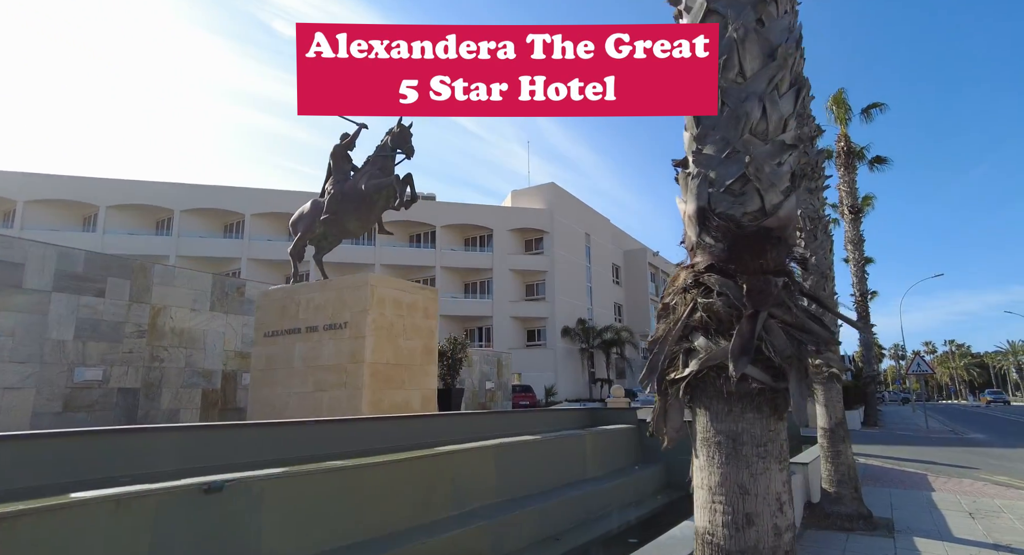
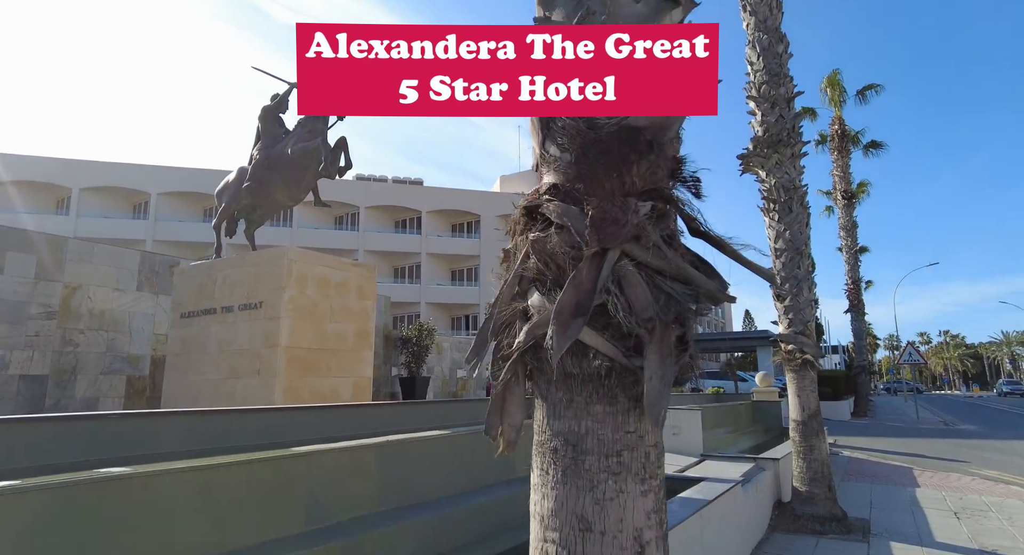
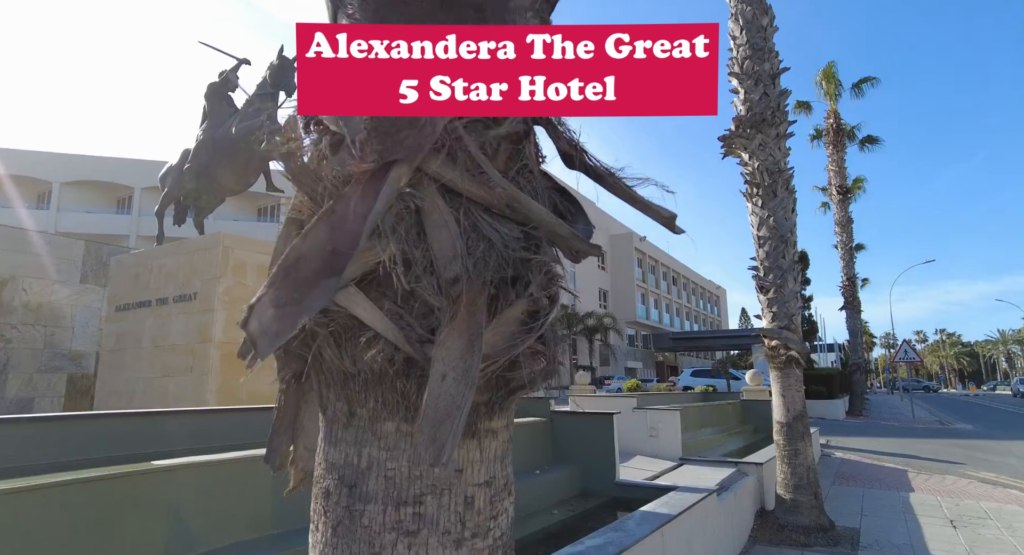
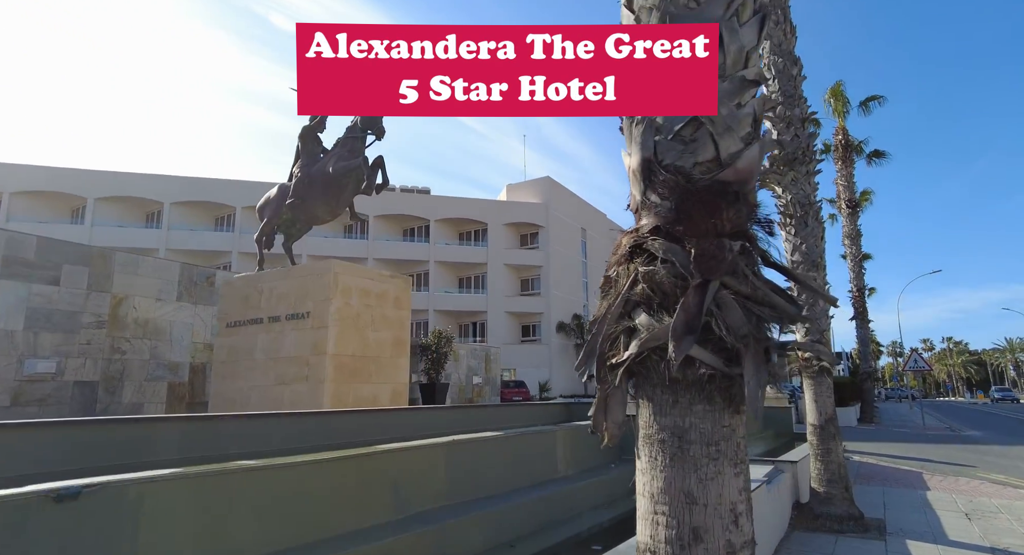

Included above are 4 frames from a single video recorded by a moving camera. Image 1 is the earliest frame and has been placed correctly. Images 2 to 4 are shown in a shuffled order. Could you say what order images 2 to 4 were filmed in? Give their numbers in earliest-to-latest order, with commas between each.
4, 2, 3
